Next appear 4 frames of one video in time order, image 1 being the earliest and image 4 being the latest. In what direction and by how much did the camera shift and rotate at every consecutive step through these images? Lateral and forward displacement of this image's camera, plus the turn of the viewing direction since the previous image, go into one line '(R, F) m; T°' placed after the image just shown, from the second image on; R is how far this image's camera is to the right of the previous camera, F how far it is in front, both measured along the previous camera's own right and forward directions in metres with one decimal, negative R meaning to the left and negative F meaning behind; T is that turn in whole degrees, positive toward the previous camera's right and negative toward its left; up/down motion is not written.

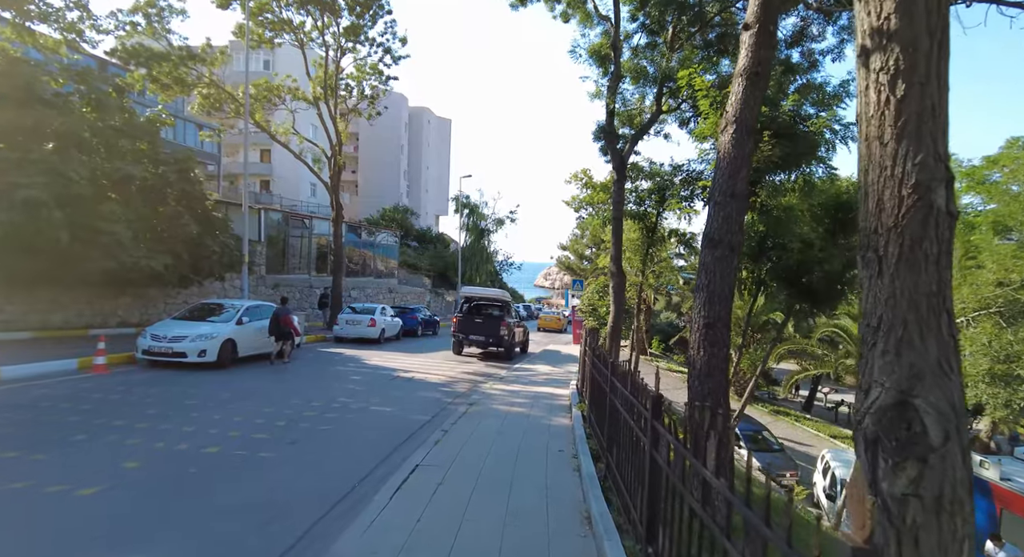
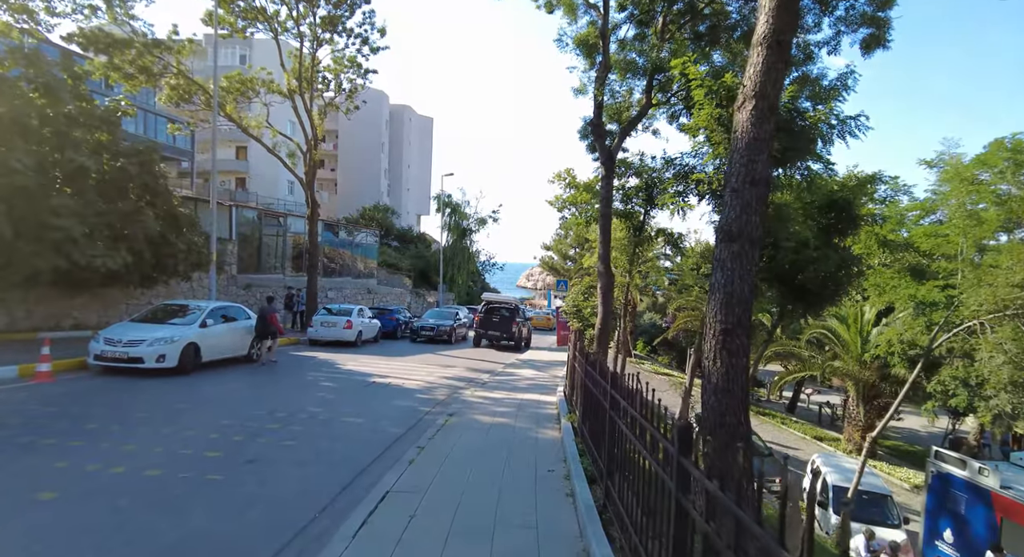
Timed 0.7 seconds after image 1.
(0.0, +0.6) m; +2°
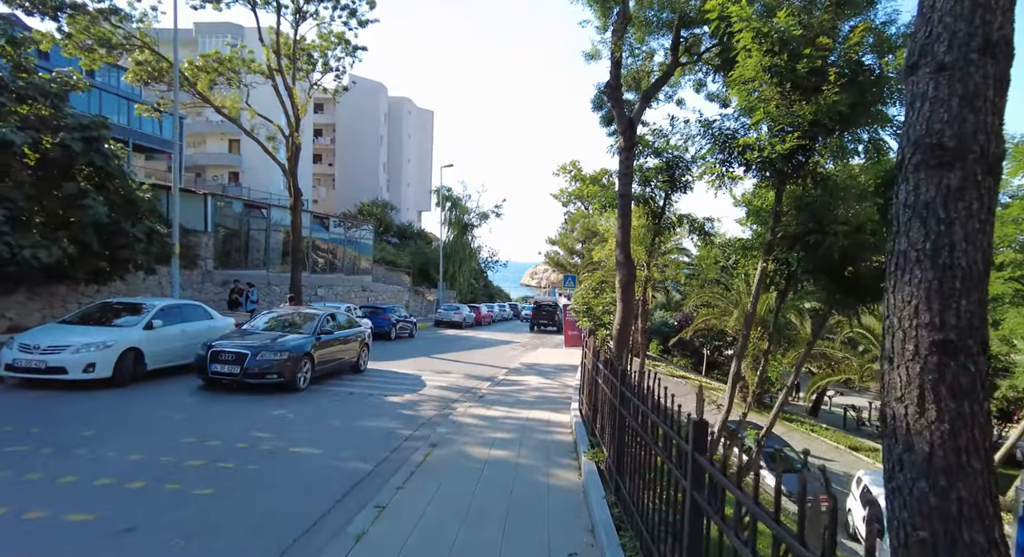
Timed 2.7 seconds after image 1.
(0.0, +1.8) m; 0°
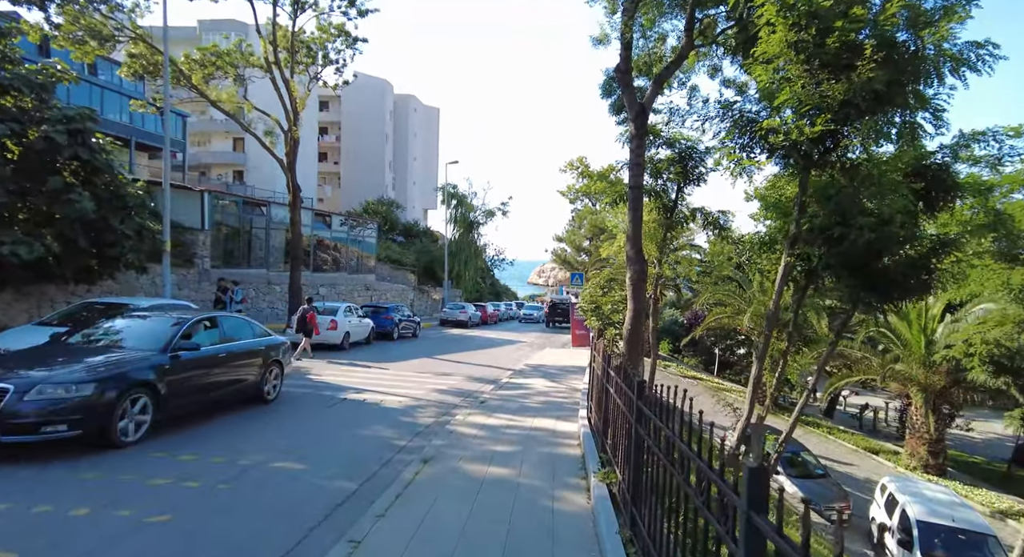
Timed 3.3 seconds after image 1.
(+0.1, +0.6) m; -1°
